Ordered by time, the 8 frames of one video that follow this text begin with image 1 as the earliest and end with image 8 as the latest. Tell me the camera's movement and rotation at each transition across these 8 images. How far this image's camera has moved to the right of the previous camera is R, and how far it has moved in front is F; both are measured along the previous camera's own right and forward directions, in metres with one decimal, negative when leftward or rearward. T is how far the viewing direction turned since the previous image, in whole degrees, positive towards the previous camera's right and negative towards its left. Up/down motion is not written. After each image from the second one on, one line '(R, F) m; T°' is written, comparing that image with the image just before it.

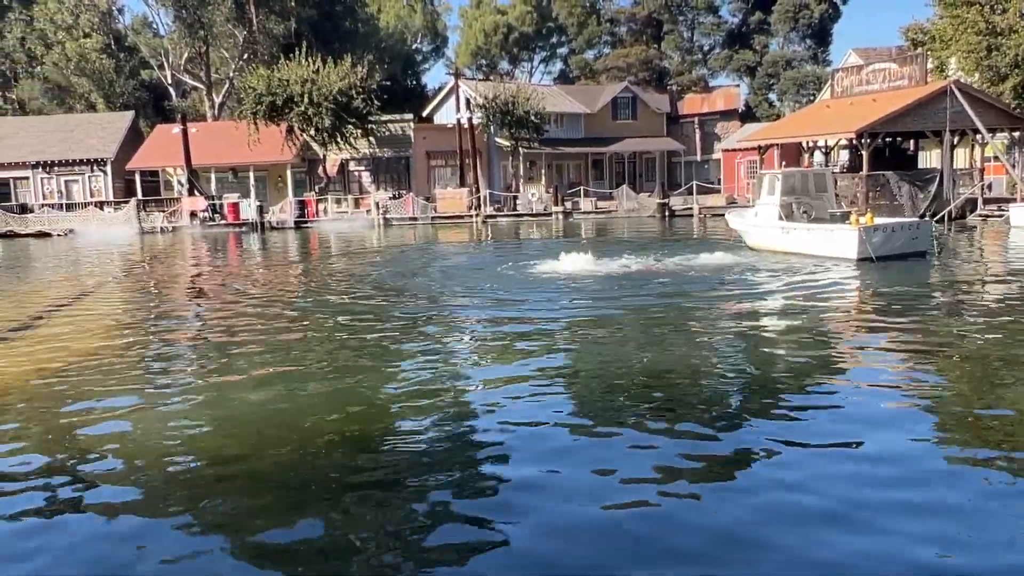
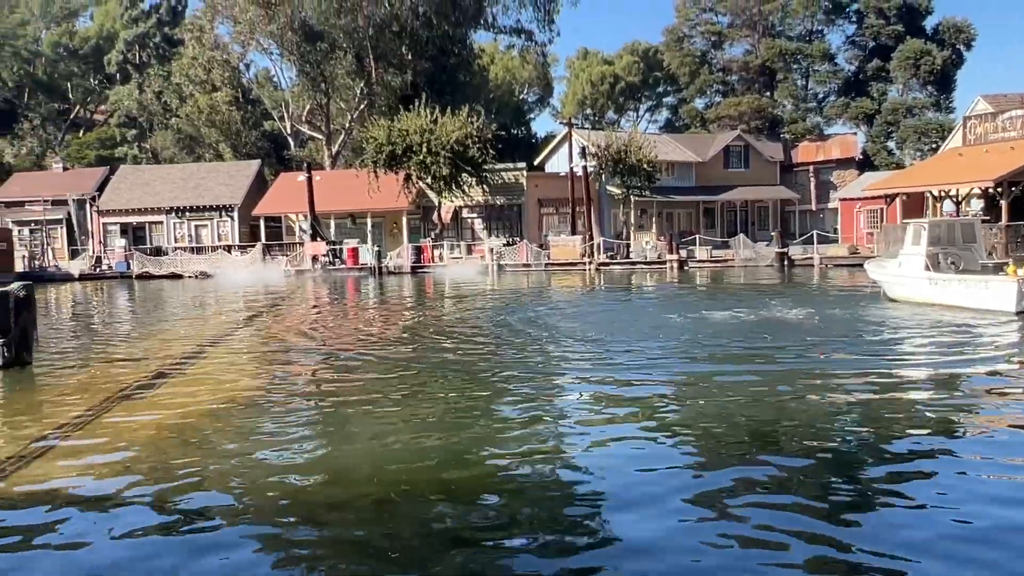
(-0.5, -0.1) m; -6°
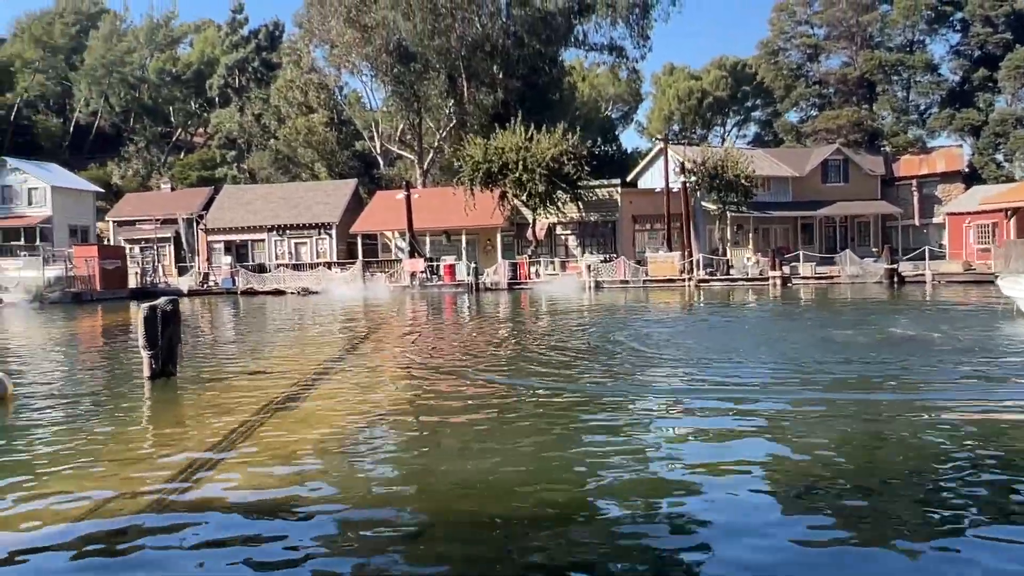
(-0.7, 0.0) m; -5°
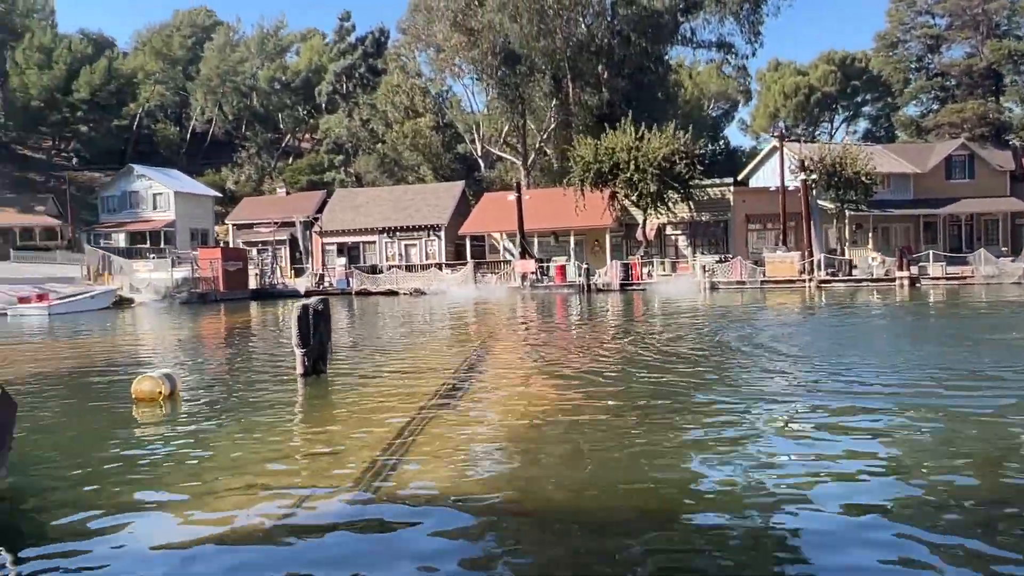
(-0.7, 0.0) m; -6°
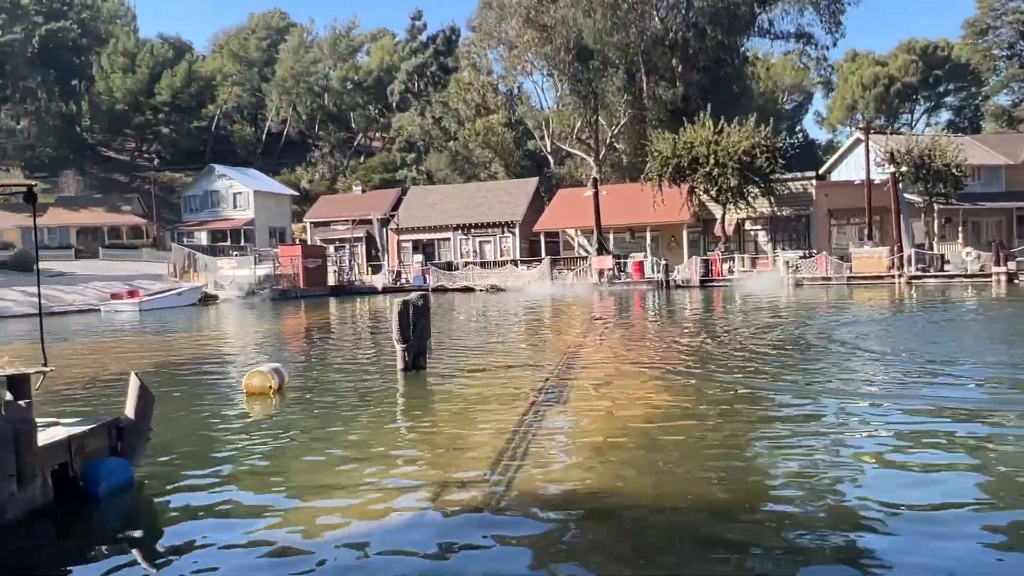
(-0.5, +0.1) m; -4°
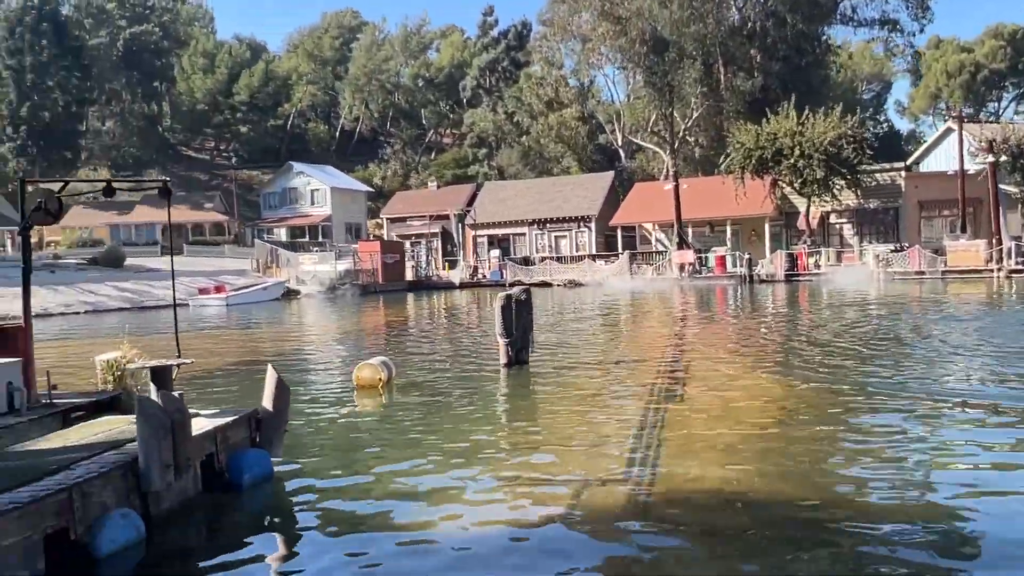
(-0.5, +0.1) m; -4°
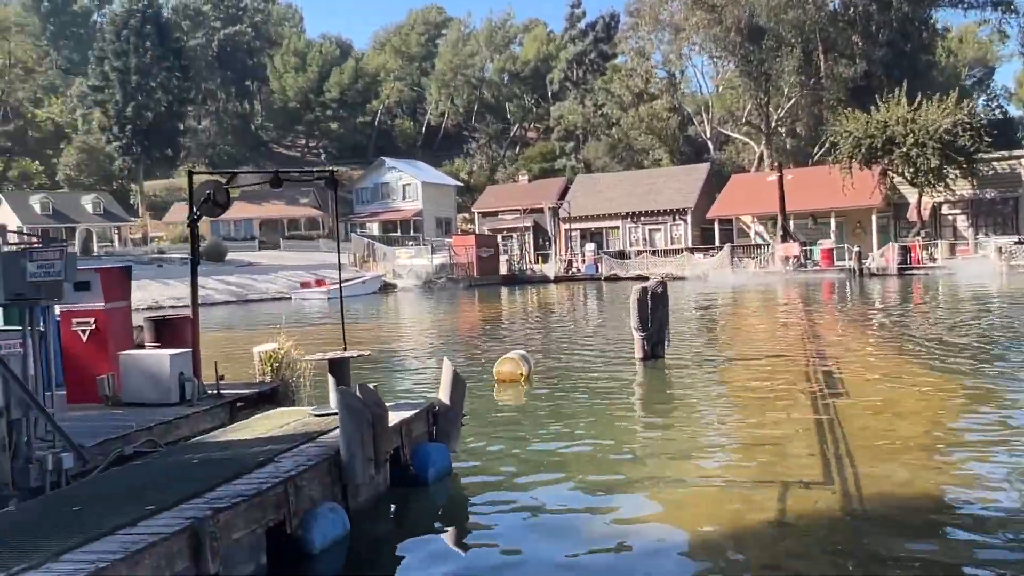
(-0.8, +0.2) m; -5°
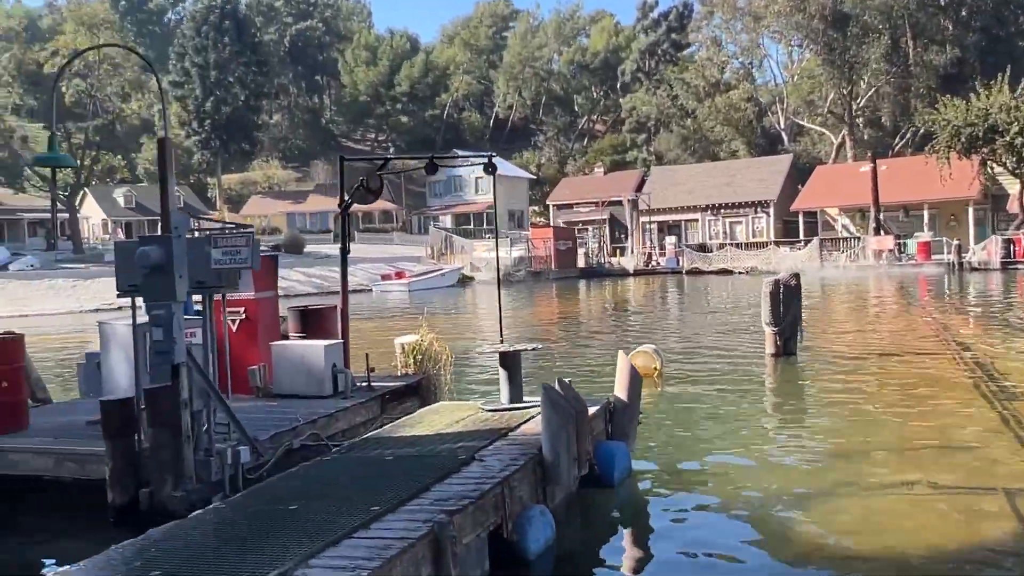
(-0.8, +0.3) m; -4°
